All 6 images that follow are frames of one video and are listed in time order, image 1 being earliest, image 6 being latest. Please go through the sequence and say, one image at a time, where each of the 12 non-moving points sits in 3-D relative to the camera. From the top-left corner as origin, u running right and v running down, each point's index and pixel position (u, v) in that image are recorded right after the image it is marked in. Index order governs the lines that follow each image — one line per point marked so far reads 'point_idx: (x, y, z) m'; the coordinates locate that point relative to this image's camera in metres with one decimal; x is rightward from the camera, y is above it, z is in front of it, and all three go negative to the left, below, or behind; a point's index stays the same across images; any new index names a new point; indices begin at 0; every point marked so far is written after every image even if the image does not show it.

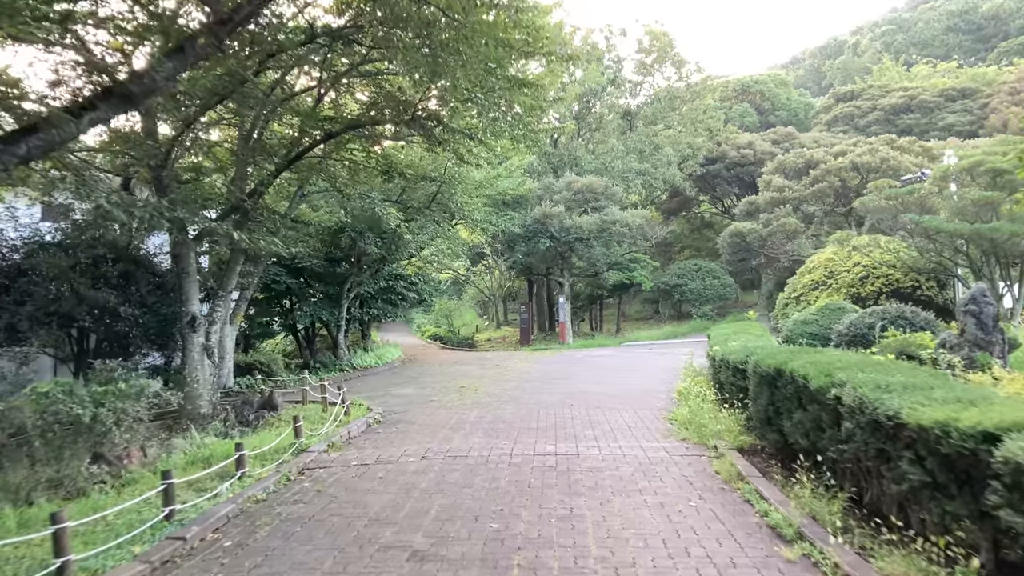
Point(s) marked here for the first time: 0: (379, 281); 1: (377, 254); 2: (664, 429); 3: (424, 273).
0: (-2.5, +0.1, +16.6) m
1: (-2.3, +0.6, +15.1) m
2: (+1.2, -1.1, +7.1) m
3: (-1.9, +0.3, +18.5) m
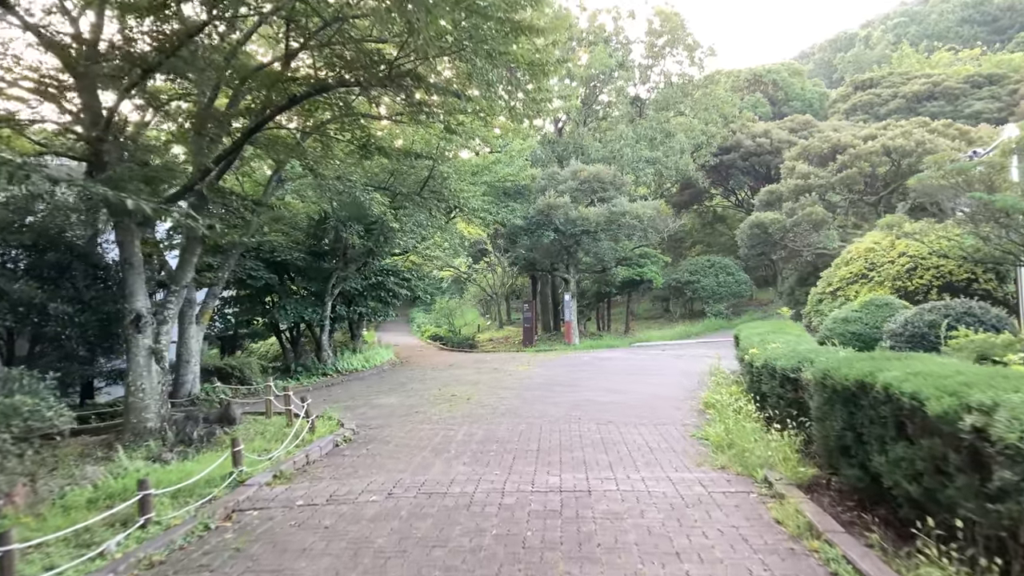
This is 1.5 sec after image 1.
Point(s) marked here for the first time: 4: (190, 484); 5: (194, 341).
0: (-2.5, +0.2, +15.2) m
1: (-2.3, +0.7, +13.8) m
2: (+1.2, -1.1, +5.7) m
3: (-1.8, +0.4, +17.1) m
4: (-1.8, -1.1, +4.9) m
5: (-3.9, -0.7, +11.0) m
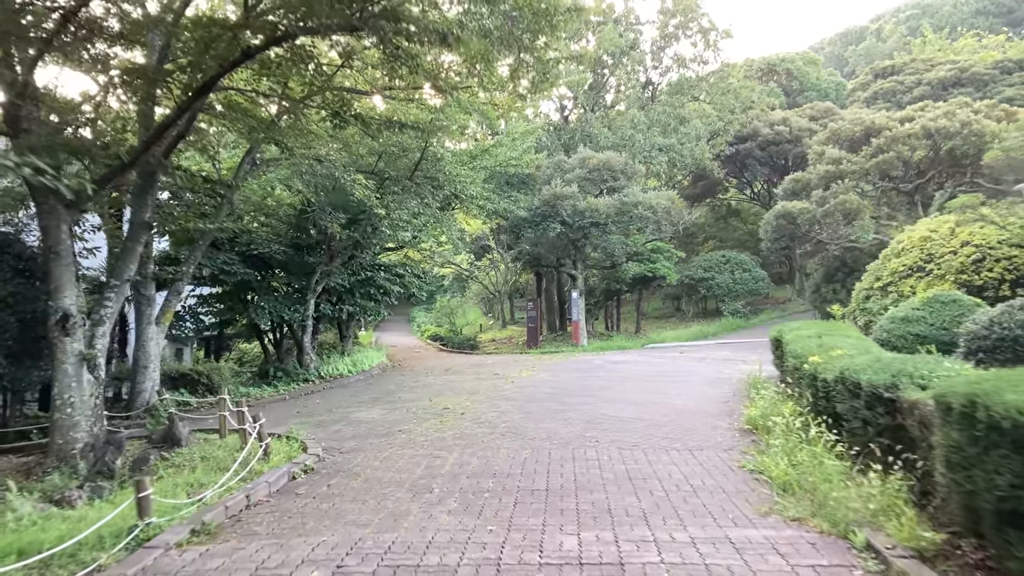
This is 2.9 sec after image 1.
0: (-2.5, +0.2, +13.9) m
1: (-2.3, +0.7, +12.4) m
2: (+1.2, -1.0, +4.3) m
3: (-1.8, +0.4, +15.8) m
4: (-1.8, -1.0, +3.6) m
5: (-3.9, -0.6, +9.6) m
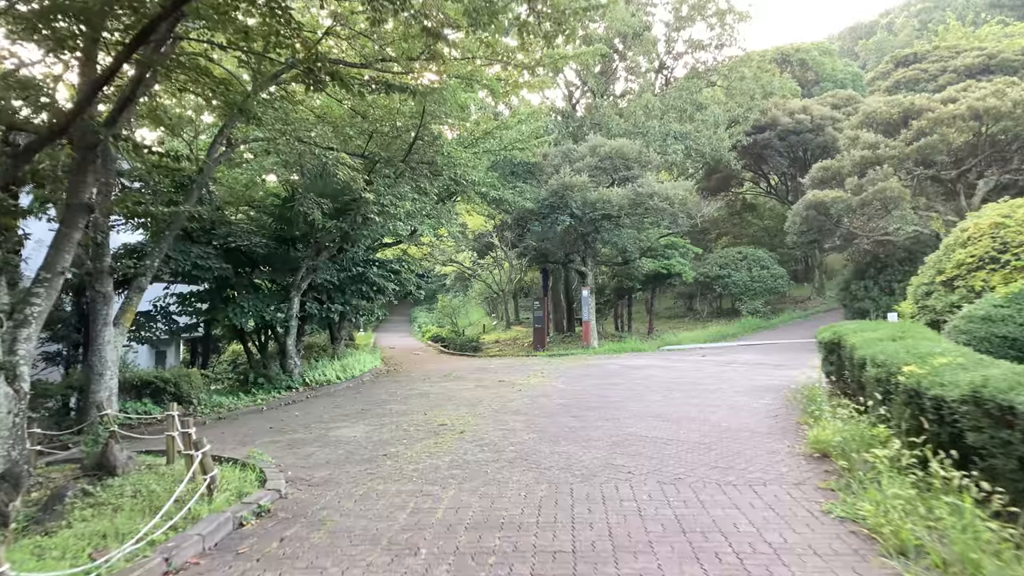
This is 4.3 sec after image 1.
0: (-2.4, +0.3, +12.7) m
1: (-2.2, +0.8, +11.2) m
2: (+1.2, -1.0, +3.1) m
3: (-1.7, +0.5, +14.5) m
4: (-1.7, -1.0, +2.3) m
5: (-3.8, -0.6, +8.4) m
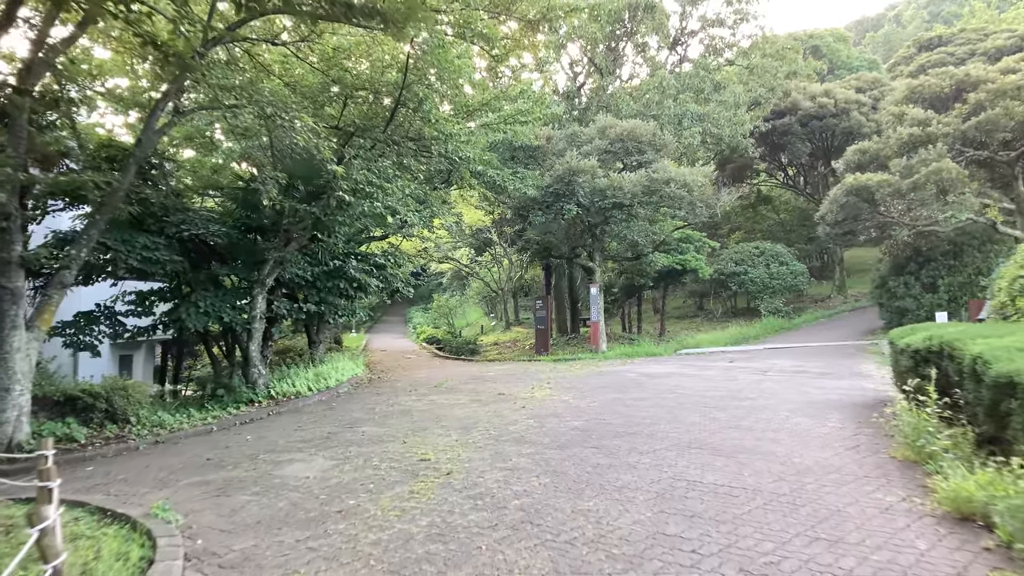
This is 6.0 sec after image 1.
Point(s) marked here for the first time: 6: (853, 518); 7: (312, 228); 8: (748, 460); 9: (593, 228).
0: (-2.4, +0.3, +11.1) m
1: (-2.2, +0.8, +9.6) m
2: (+1.3, -0.9, +1.5) m
3: (-1.7, +0.5, +12.9) m
4: (-1.7, -1.0, +0.7) m
5: (-3.8, -0.5, +6.8) m
6: (+1.4, -0.9, +3.7) m
7: (-2.3, +0.7, +10.1) m
8: (+1.3, -0.9, +4.9) m
9: (+1.4, +1.0, +15.2) m
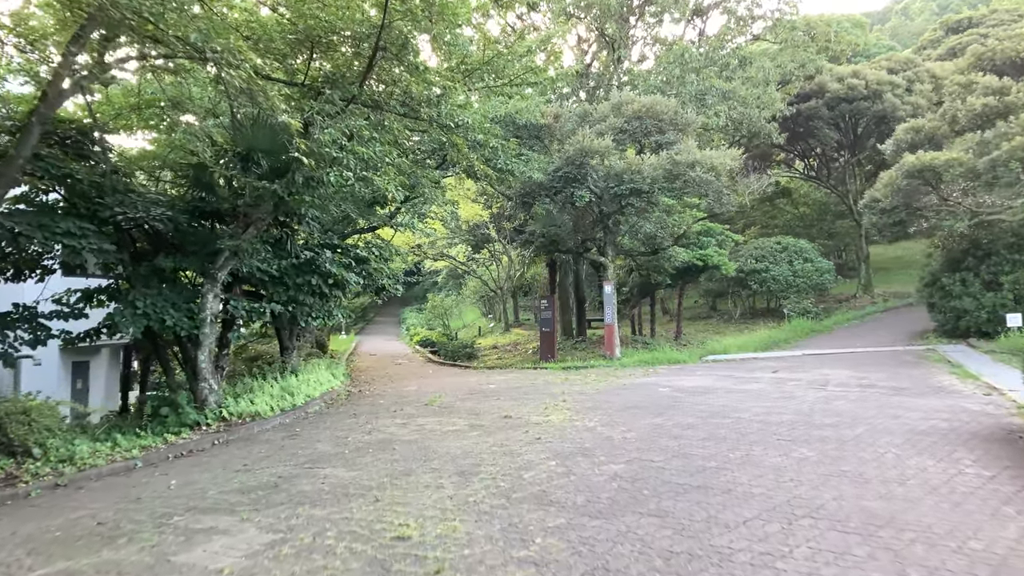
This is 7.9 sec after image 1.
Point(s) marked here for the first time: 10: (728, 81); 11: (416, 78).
0: (-2.3, +0.4, +9.3) m
1: (-2.1, +0.8, +7.9) m
2: (+1.4, -0.9, -0.2) m
3: (-1.6, +0.5, +11.2) m
4: (-1.6, -0.9, -1.0) m
5: (-3.7, -0.5, +5.1) m
6: (+1.5, -0.9, +2.0) m
7: (-2.2, +0.7, +8.3) m
8: (+1.4, -0.9, +3.2) m
9: (+1.4, +1.0, +13.5) m
10: (+3.7, +3.6, +15.3) m
11: (-0.8, +1.8, +7.8) m
